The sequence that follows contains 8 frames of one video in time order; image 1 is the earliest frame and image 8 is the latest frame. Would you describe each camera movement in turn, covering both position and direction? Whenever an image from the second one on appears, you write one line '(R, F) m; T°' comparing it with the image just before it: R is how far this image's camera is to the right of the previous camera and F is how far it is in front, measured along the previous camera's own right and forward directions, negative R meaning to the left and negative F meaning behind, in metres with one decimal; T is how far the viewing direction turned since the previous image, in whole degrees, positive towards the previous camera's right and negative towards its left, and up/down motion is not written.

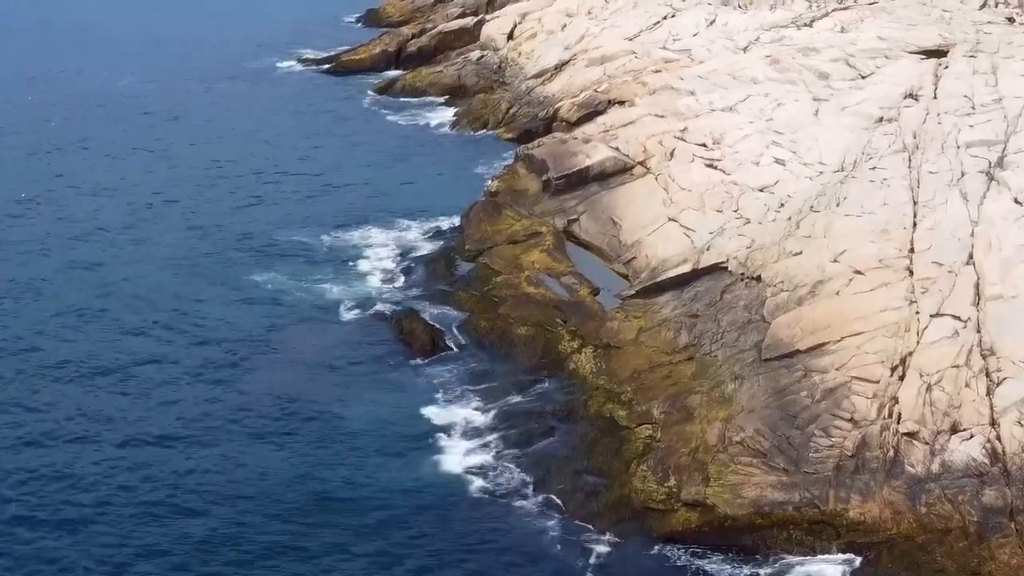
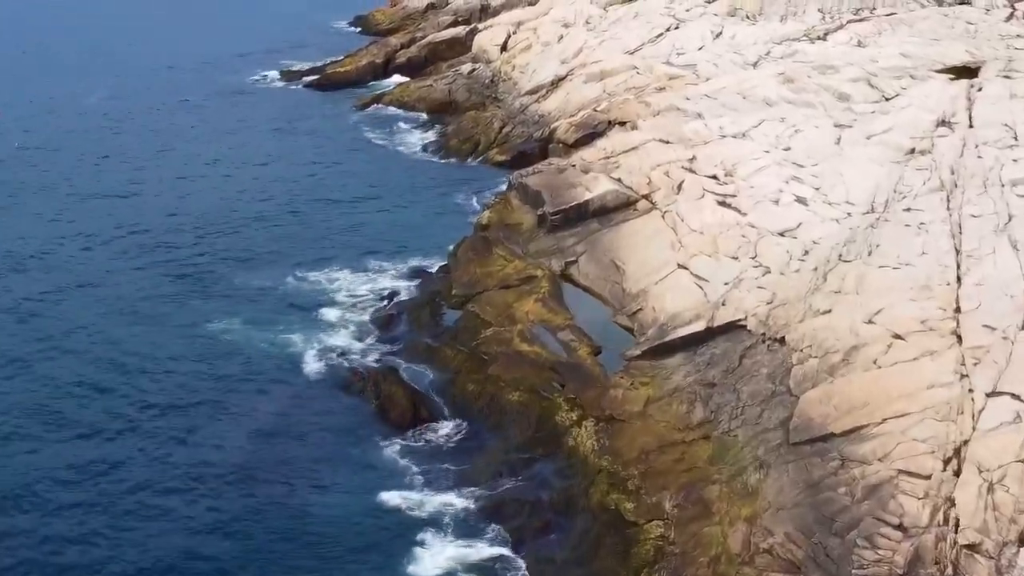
(+0.2, +3.5) m; 0°
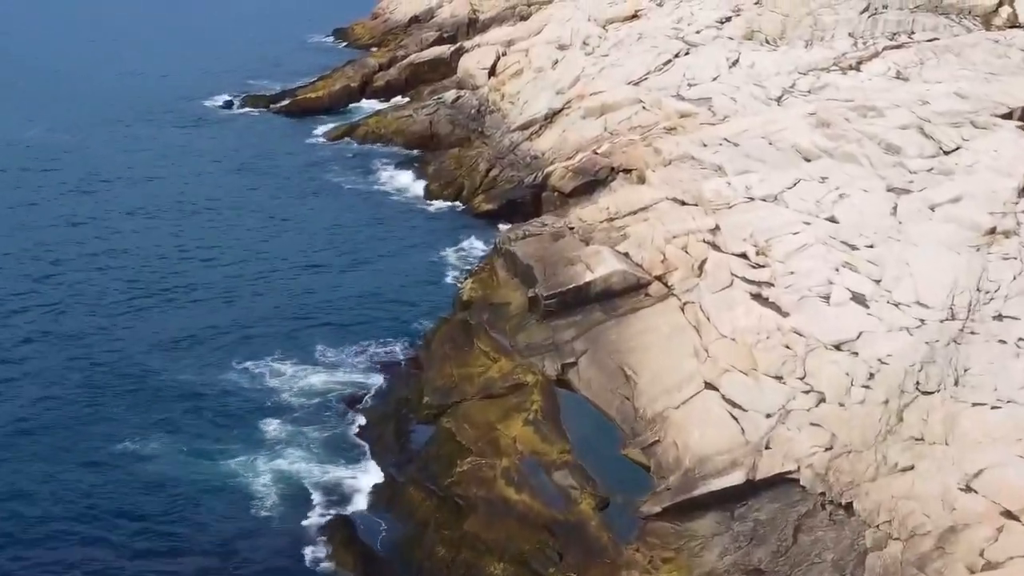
(+0.3, +6.2) m; 0°
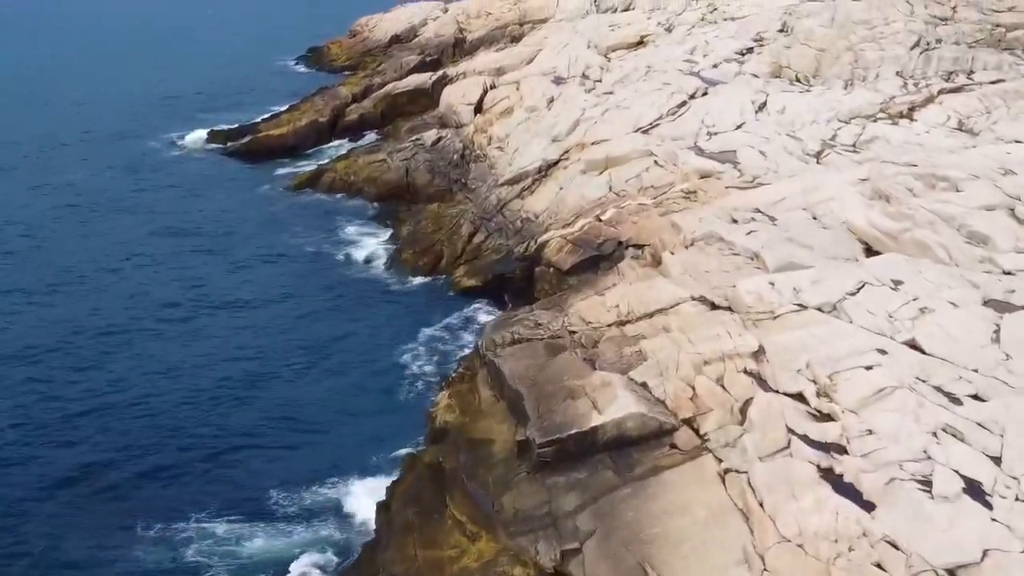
(+0.2, +6.7) m; 0°
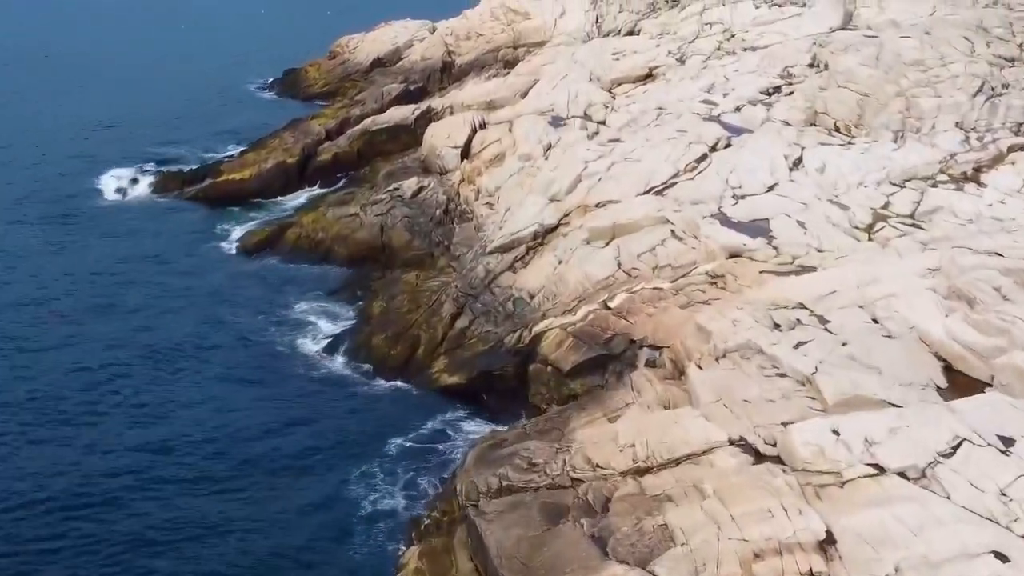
(+0.2, +5.8) m; 0°
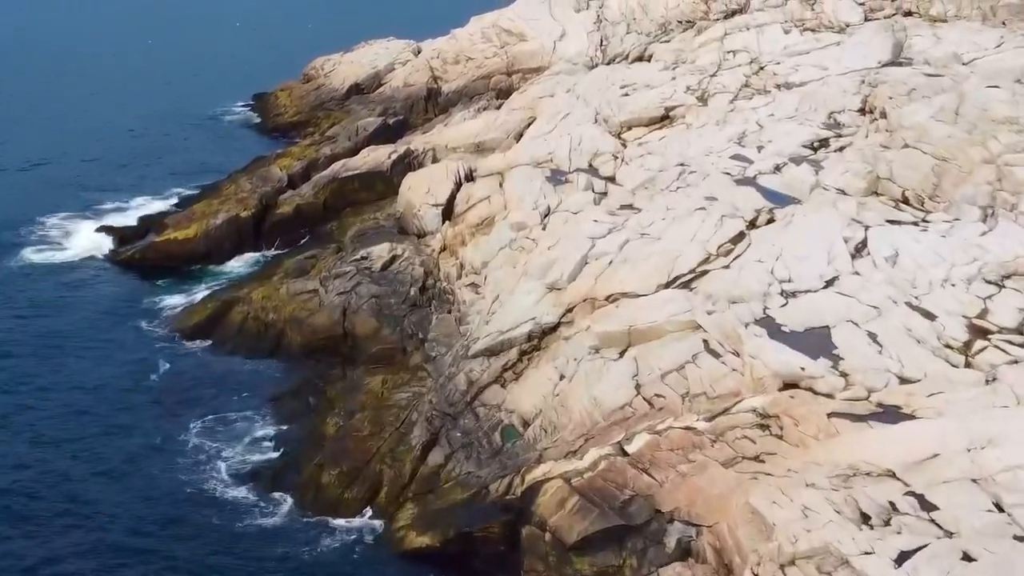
(+0.2, +6.7) m; 0°
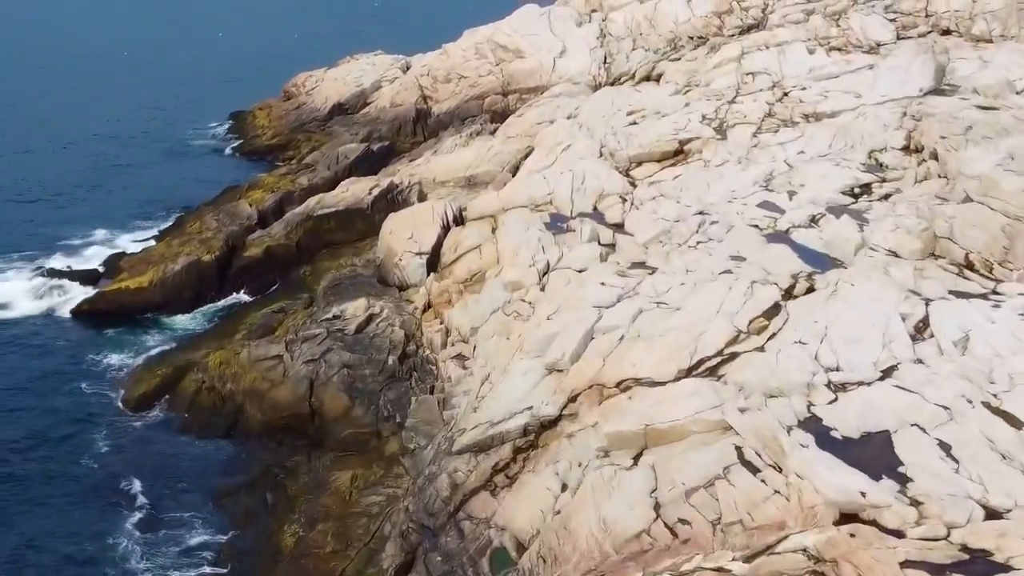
(+0.2, +4.2) m; 0°
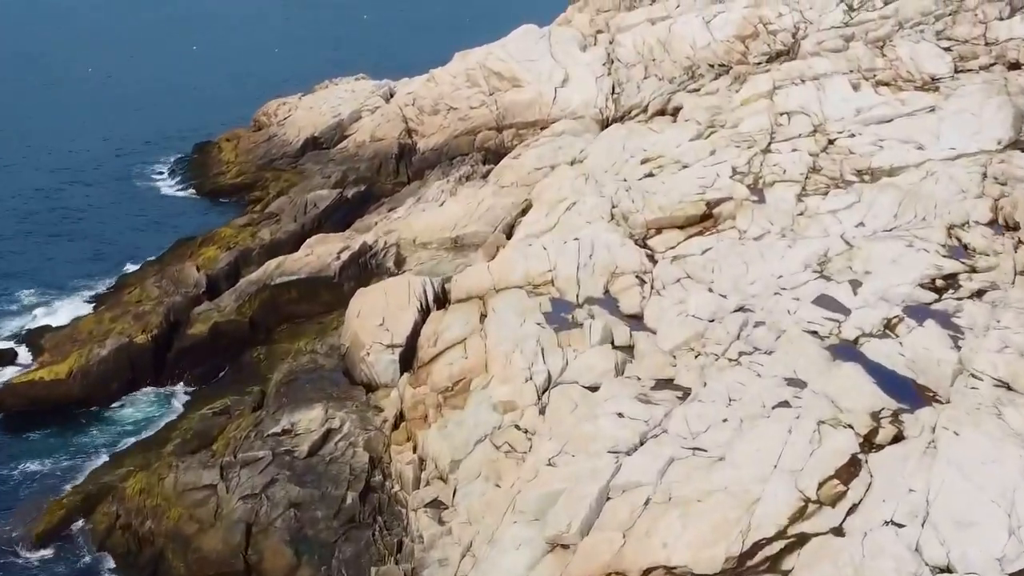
(+0.2, +5.7) m; 0°
